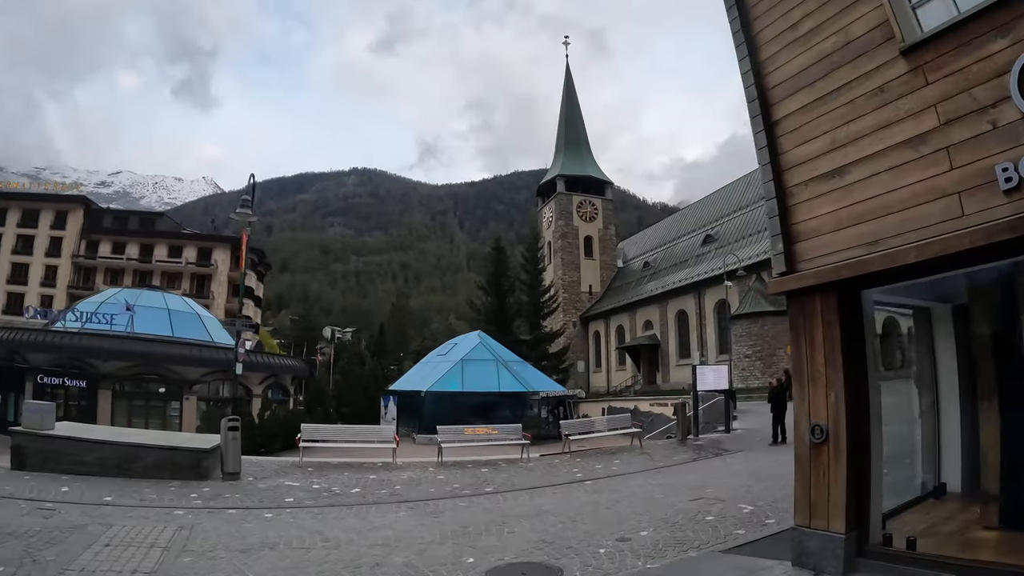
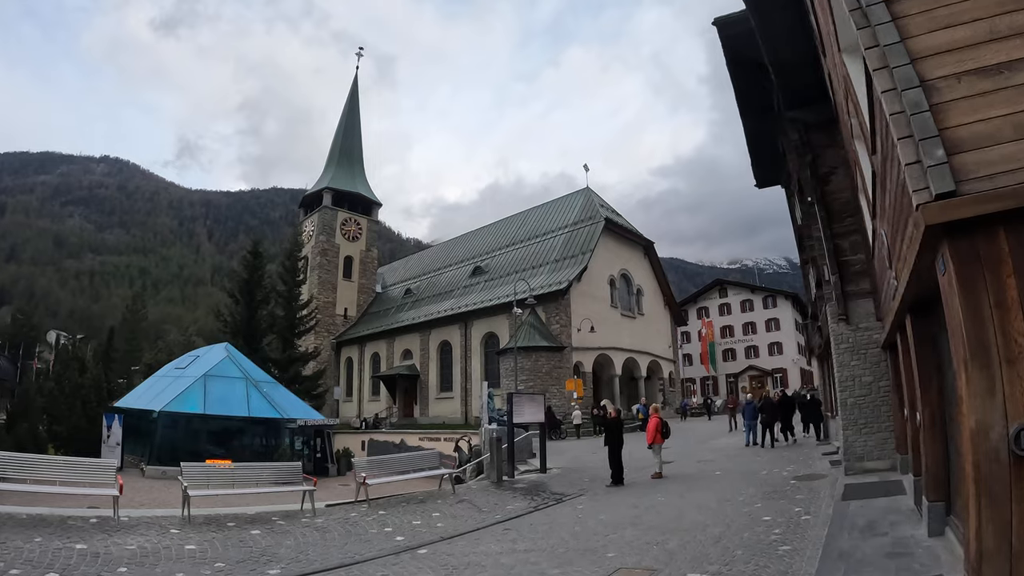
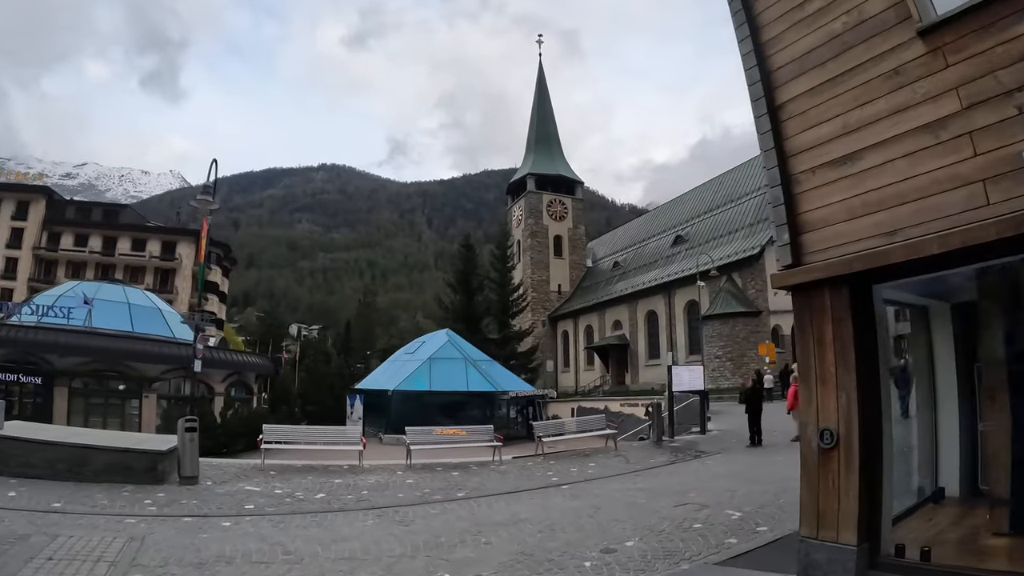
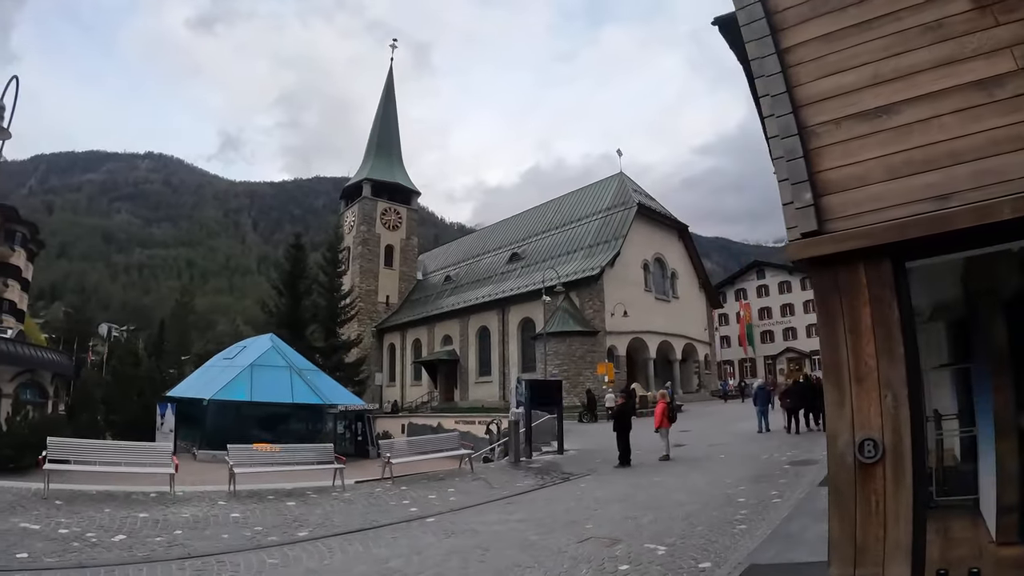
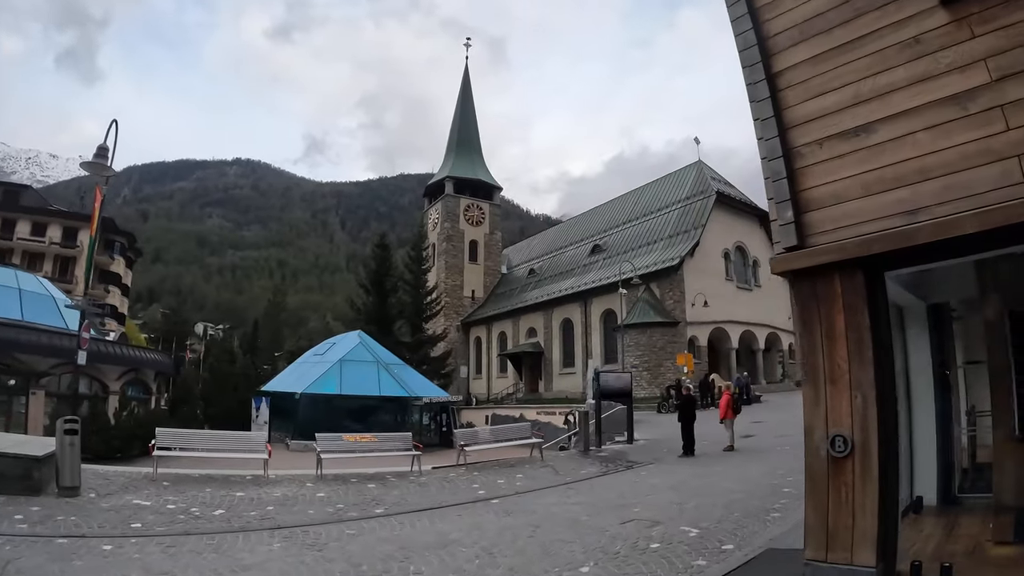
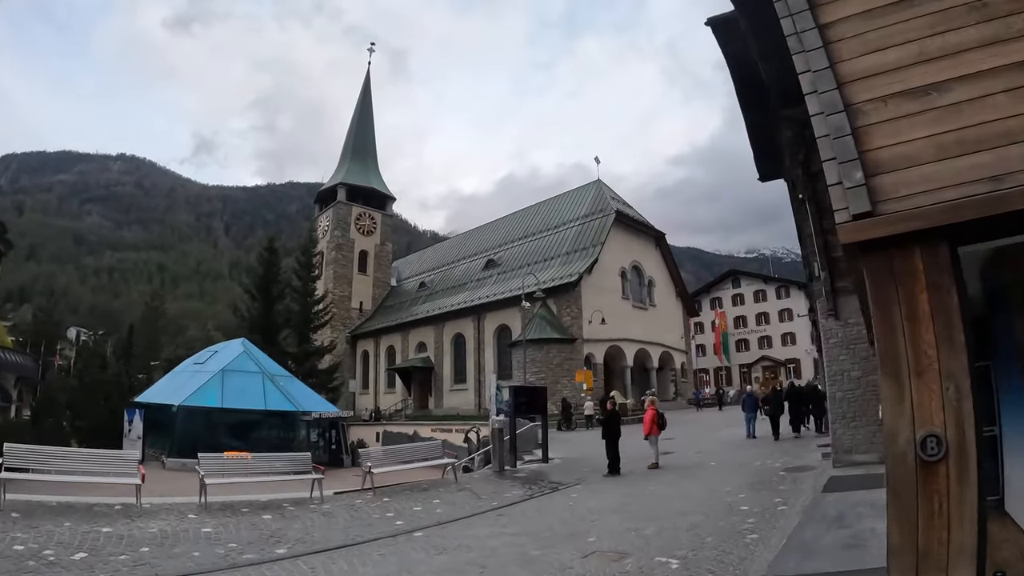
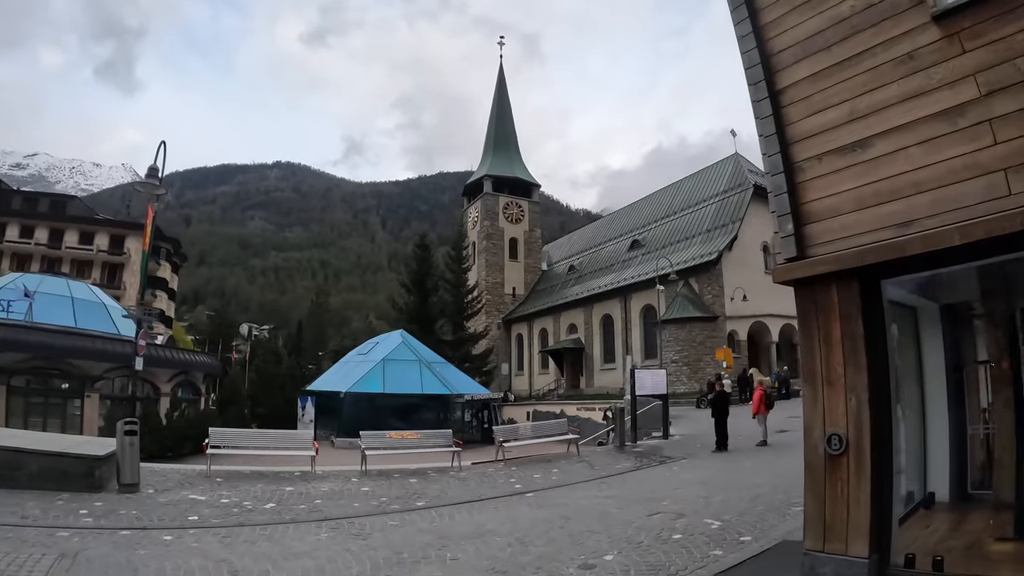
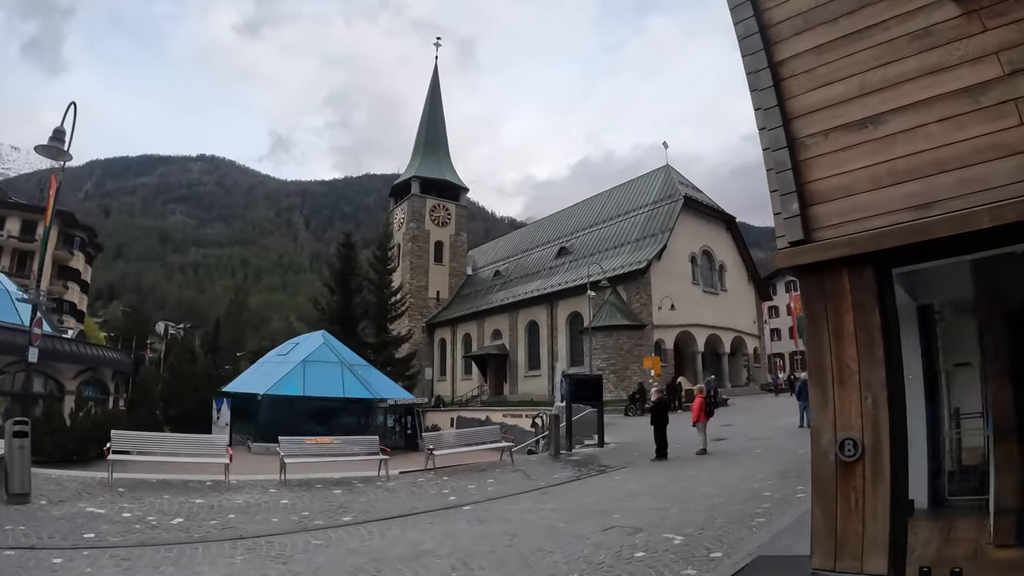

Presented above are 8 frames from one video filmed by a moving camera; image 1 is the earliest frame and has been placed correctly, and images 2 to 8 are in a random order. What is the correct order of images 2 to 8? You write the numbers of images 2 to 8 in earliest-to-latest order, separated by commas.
3, 7, 5, 8, 4, 6, 2
